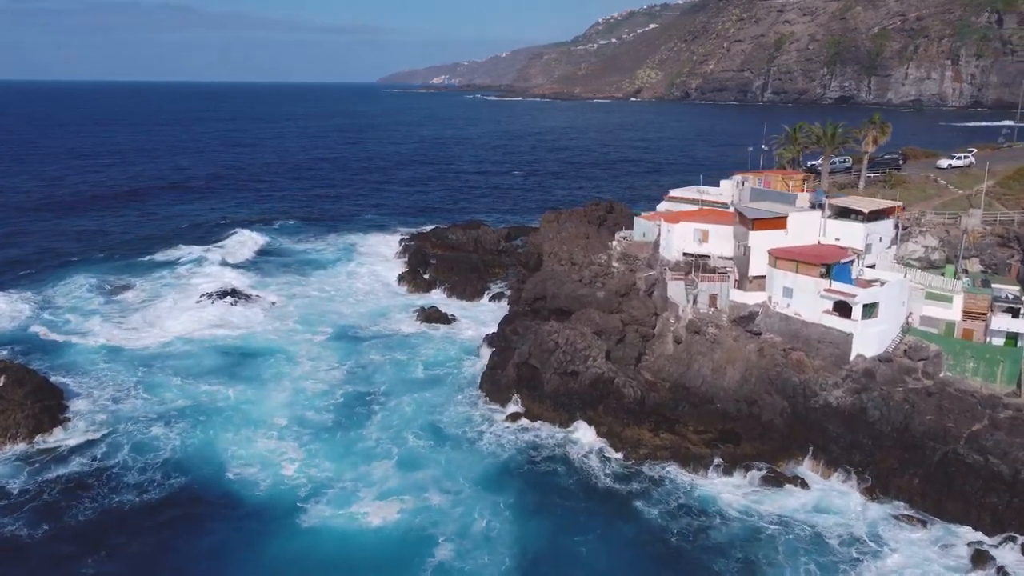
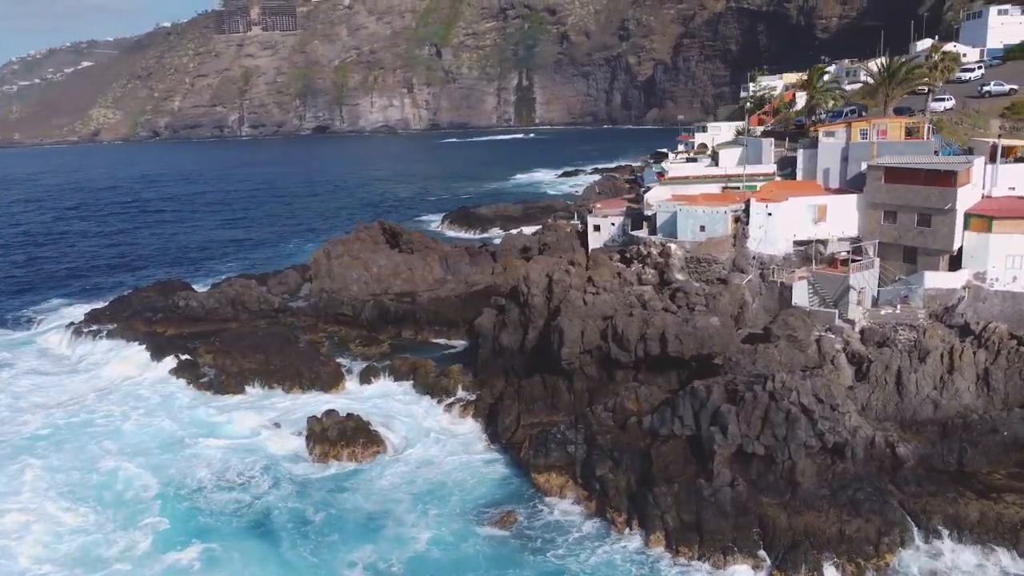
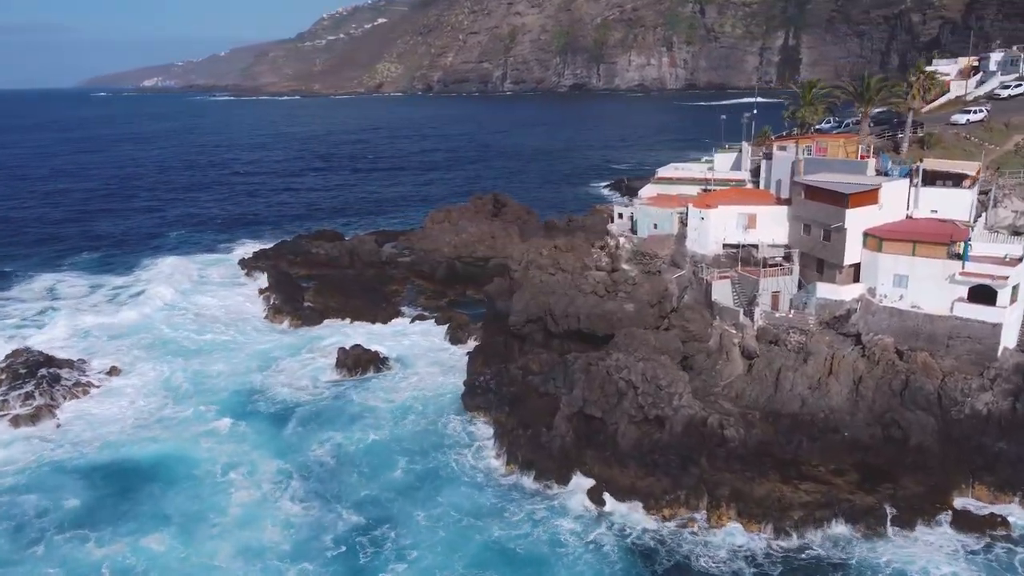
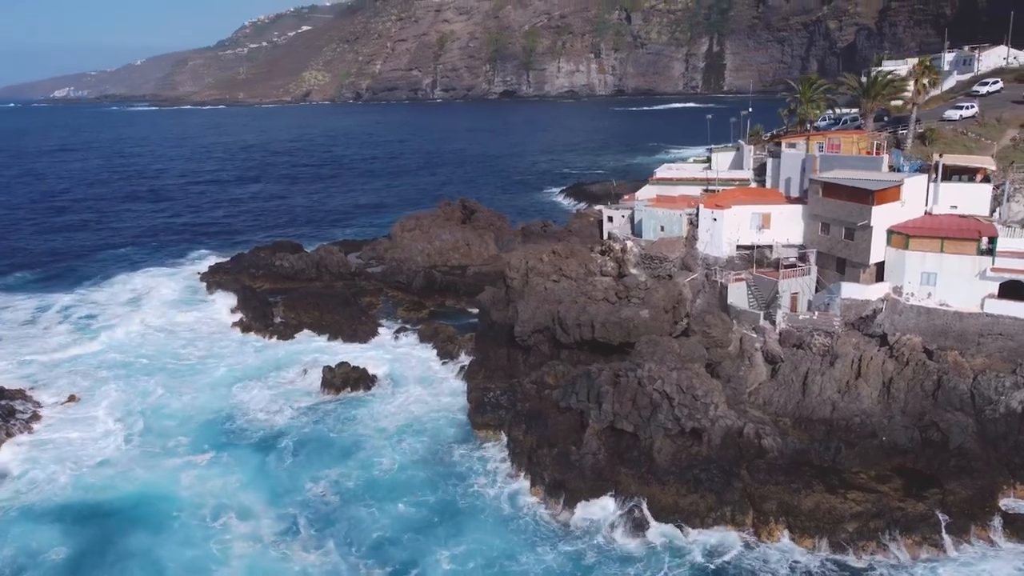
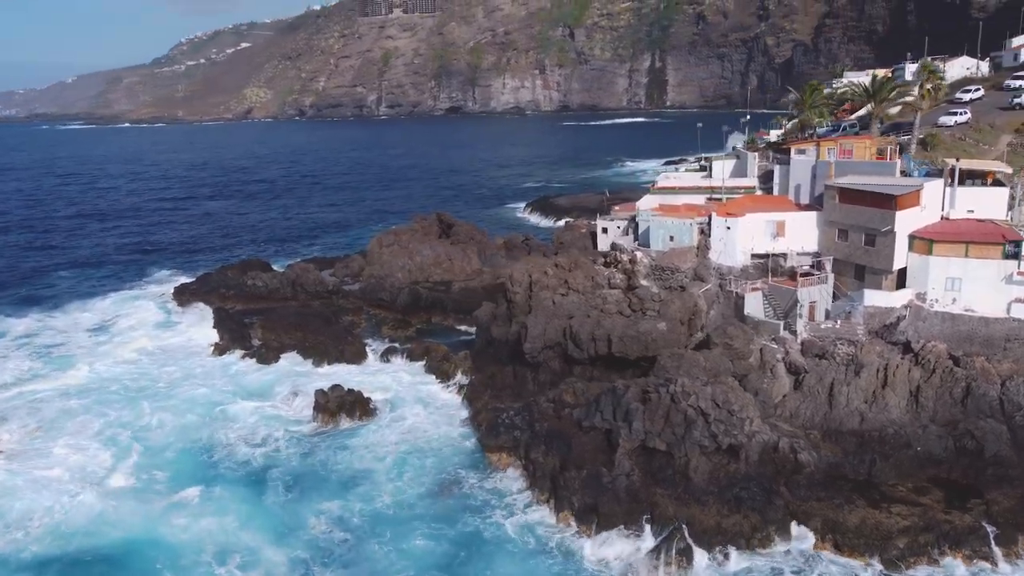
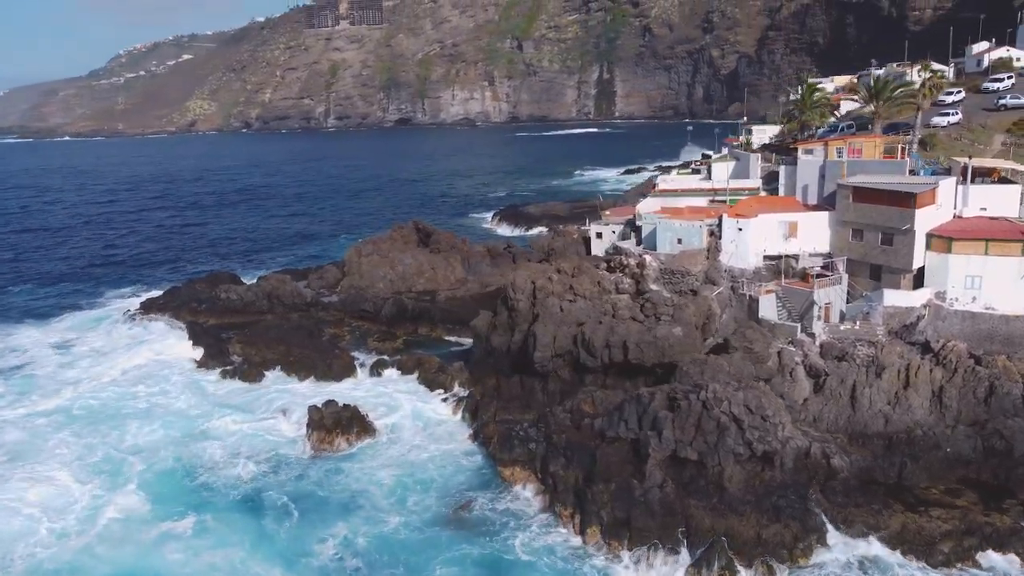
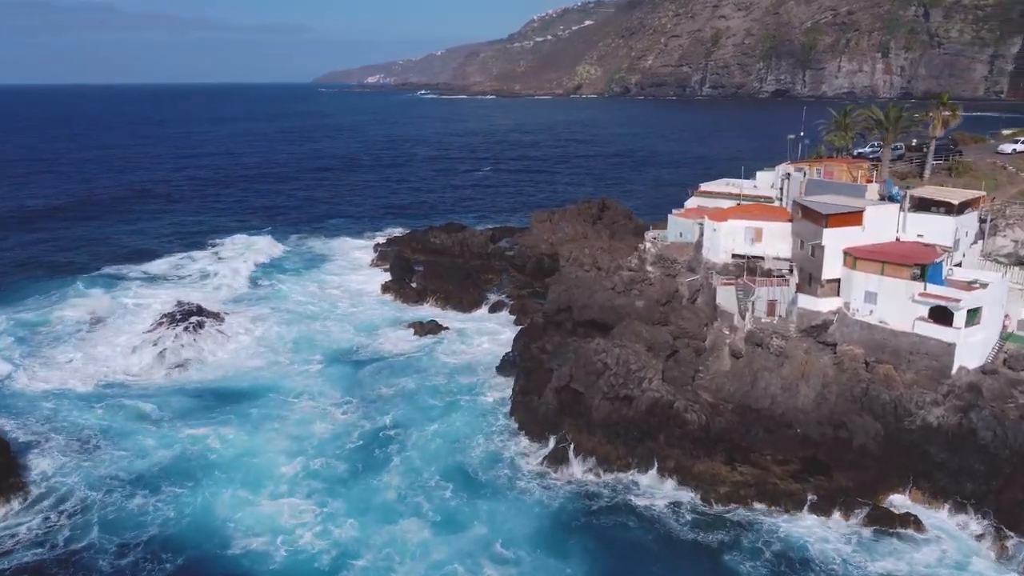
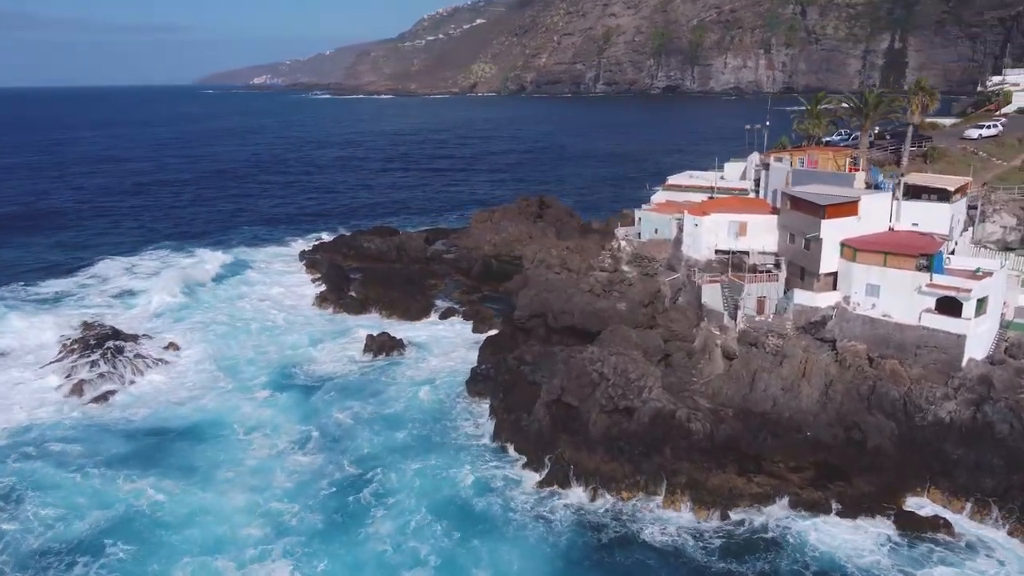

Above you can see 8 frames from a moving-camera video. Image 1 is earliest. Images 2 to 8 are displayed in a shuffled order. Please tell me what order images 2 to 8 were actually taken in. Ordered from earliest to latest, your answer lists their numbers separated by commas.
7, 8, 3, 4, 5, 6, 2
